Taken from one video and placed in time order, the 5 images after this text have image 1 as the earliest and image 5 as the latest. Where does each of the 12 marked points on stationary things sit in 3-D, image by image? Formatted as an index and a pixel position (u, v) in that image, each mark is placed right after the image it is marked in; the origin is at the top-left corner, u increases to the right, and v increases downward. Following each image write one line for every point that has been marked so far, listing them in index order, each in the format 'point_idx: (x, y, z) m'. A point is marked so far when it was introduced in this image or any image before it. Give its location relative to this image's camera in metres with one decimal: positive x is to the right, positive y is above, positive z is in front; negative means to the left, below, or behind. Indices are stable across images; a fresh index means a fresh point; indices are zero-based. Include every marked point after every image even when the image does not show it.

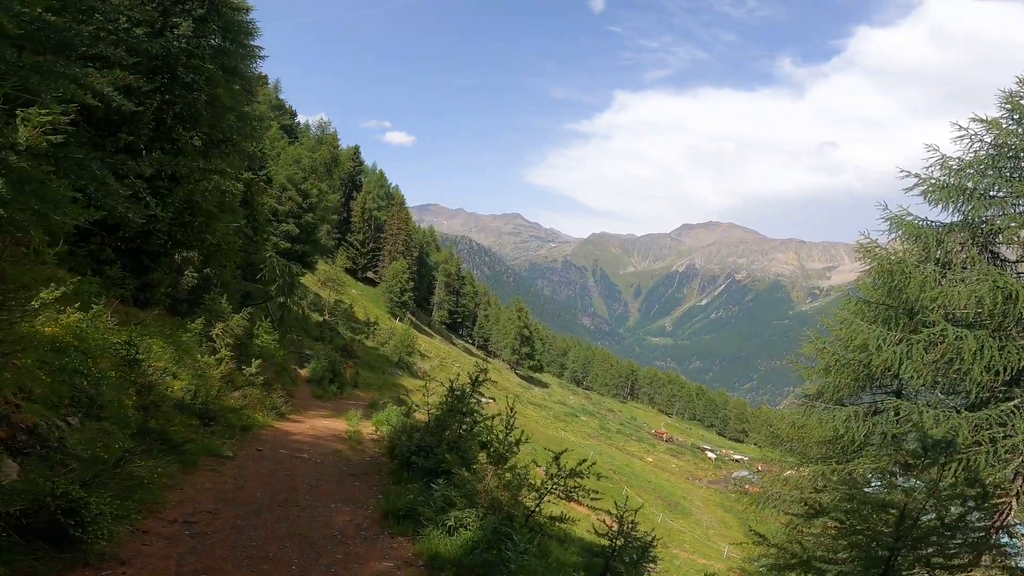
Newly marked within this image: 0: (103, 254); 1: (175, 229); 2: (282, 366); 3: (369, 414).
0: (-11.2, +0.9, +12.6) m
1: (-10.4, +1.8, +14.2) m
2: (-7.0, -2.4, +14.0) m
3: (-4.3, -3.9, +14.0) m
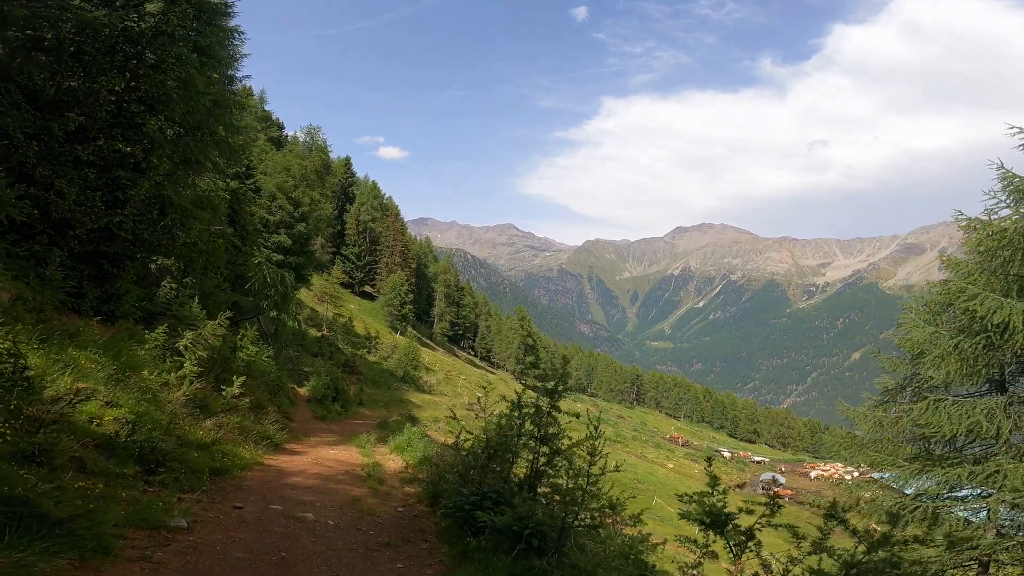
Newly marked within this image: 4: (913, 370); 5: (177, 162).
0: (-10.4, +0.7, +10.3) m
1: (-9.6, +1.5, +11.9) m
2: (-5.9, -2.5, +11.7) m
3: (-3.2, -3.8, +11.6) m
4: (+11.4, -2.3, +13.2) m
5: (-10.1, +3.8, +14.0) m
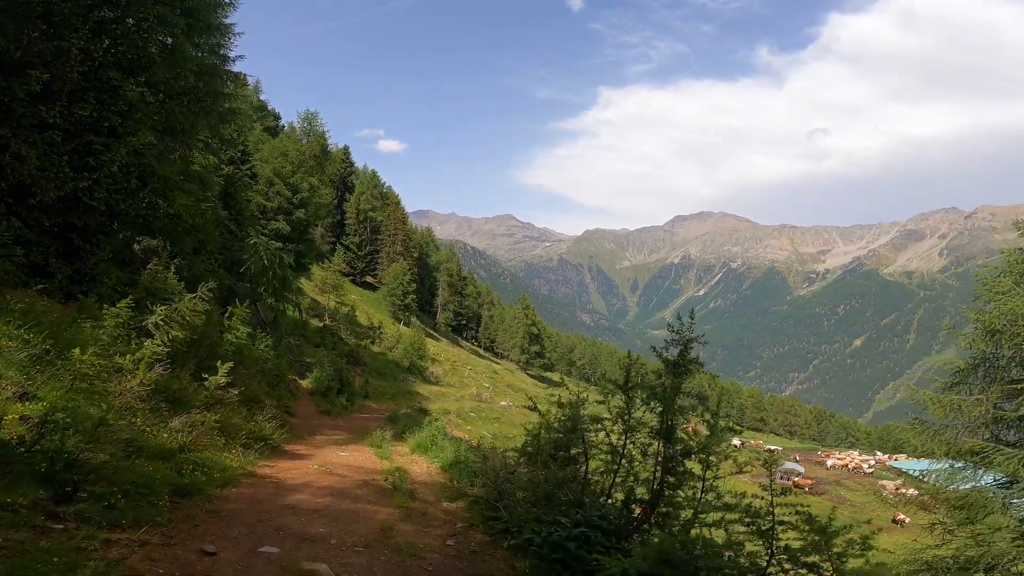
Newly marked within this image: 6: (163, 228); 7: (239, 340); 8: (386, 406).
0: (-9.7, +1.2, +8.8) m
1: (-8.9, +2.0, +10.4) m
2: (-5.2, -1.9, +10.2) m
3: (-2.5, -3.2, +10.2) m
4: (+12.2, -1.5, +11.7) m
5: (-9.4, +4.3, +12.3) m
6: (-9.0, +1.7, +11.7) m
7: (-4.9, -0.9, +8.3) m
8: (-5.1, -4.8, +18.8) m
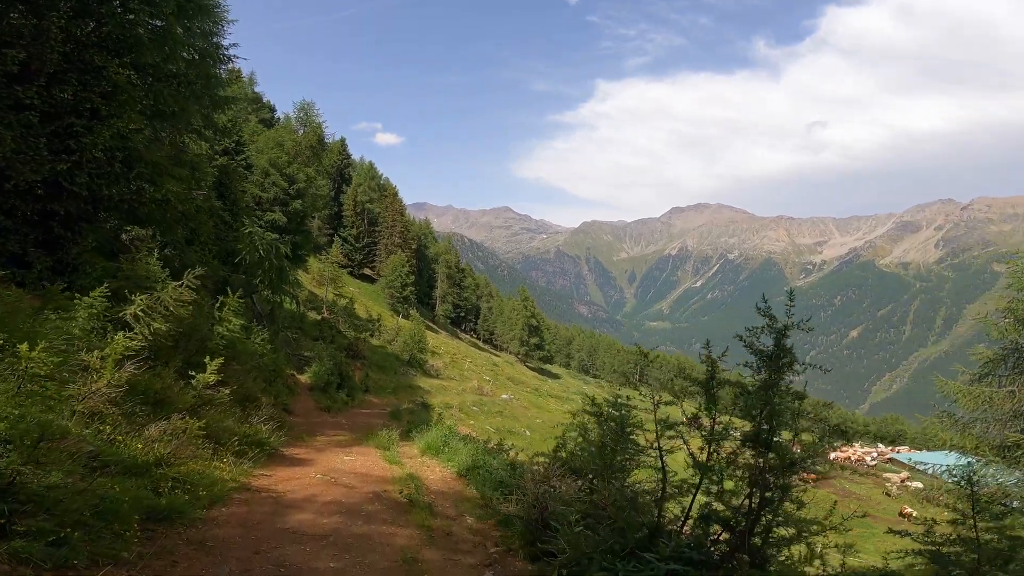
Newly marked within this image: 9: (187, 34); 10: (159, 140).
0: (-9.4, +1.3, +8.1) m
1: (-8.7, +2.2, +9.6) m
2: (-4.9, -1.7, +9.5) m
3: (-2.2, -3.0, +9.6) m
4: (+12.4, -1.2, +11.1) m
5: (-9.2, +4.5, +11.6) m
6: (-8.8, +2.0, +11.0) m
7: (-4.6, -0.8, +7.6) m
8: (-4.9, -4.4, +18.2) m
9: (-9.5, +7.7, +13.3) m
10: (-9.3, +4.0, +12.1) m
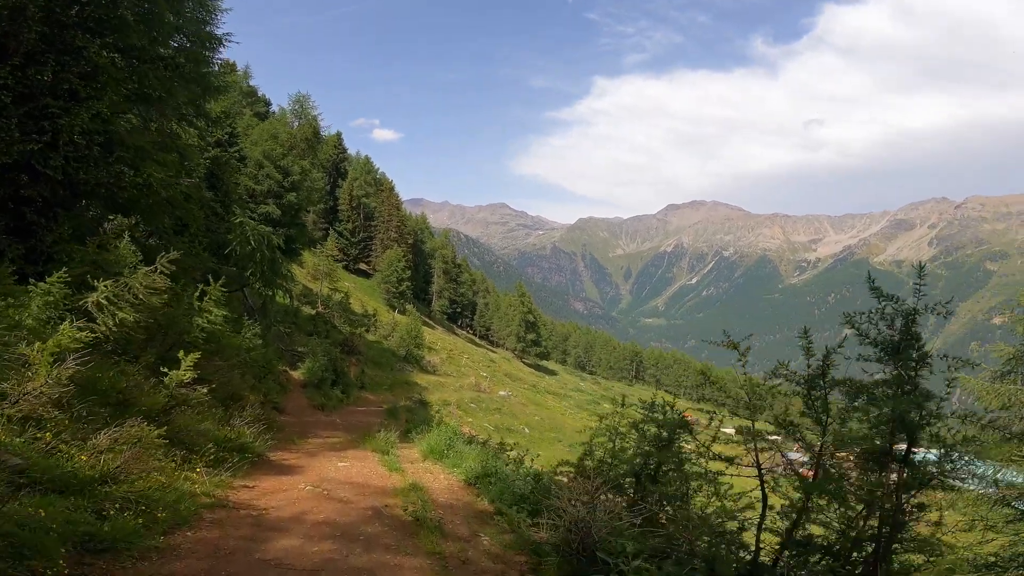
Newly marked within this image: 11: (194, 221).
0: (-9.2, +1.5, +7.4) m
1: (-8.5, +2.4, +8.9) m
2: (-4.8, -1.5, +8.9) m
3: (-2.1, -2.8, +9.0) m
4: (+12.5, -1.1, +10.6) m
5: (-9.1, +4.7, +10.9) m
6: (-8.7, +2.2, +10.3) m
7: (-4.5, -0.6, +7.0) m
8: (-4.8, -4.2, +17.6) m
9: (-9.4, +7.9, +12.6) m
10: (-9.2, +4.2, +11.3) m
11: (-8.9, +2.0, +12.7) m
